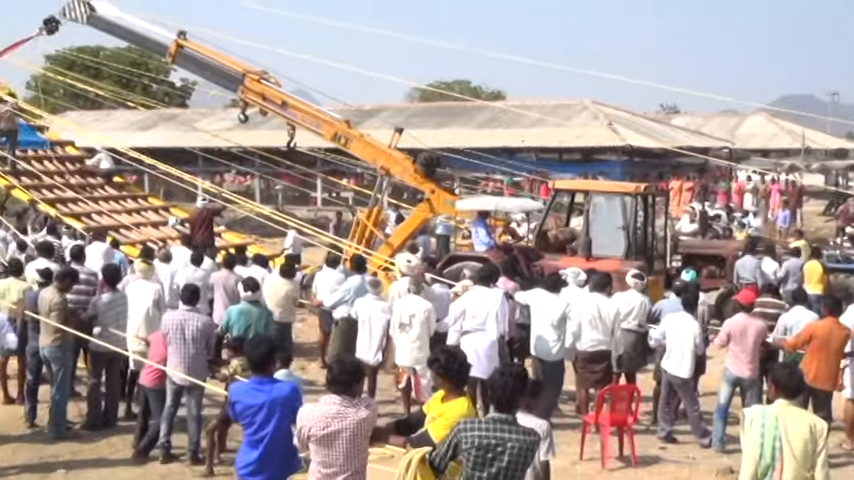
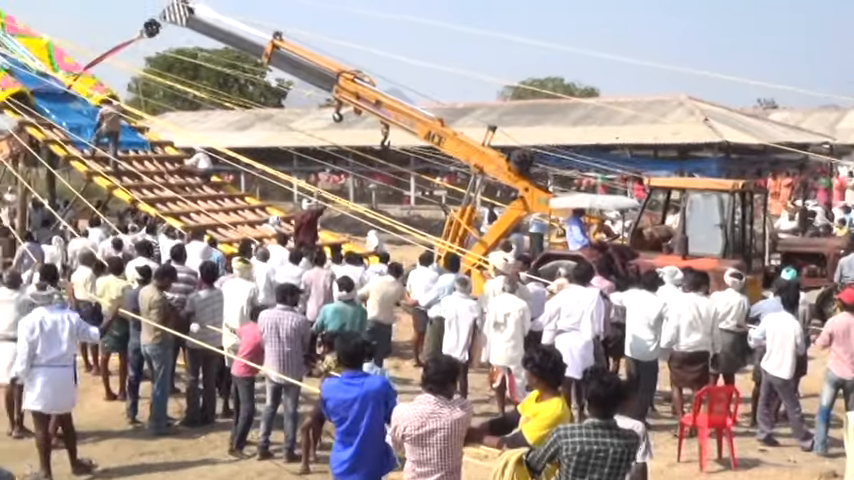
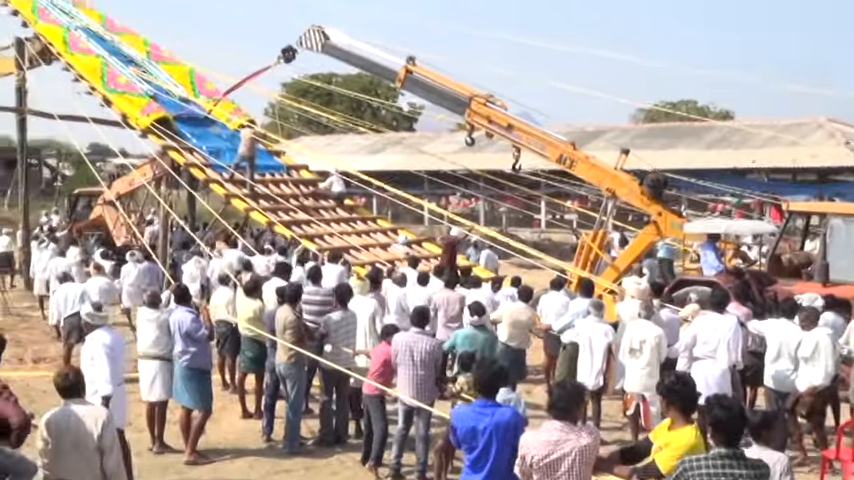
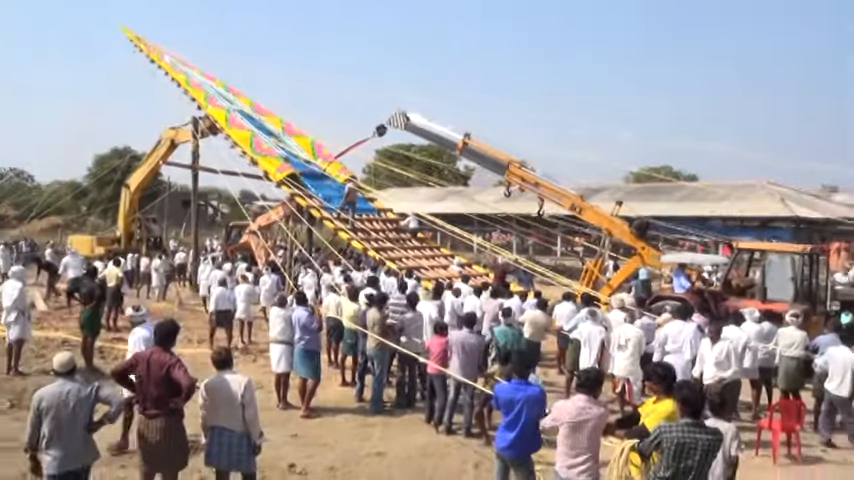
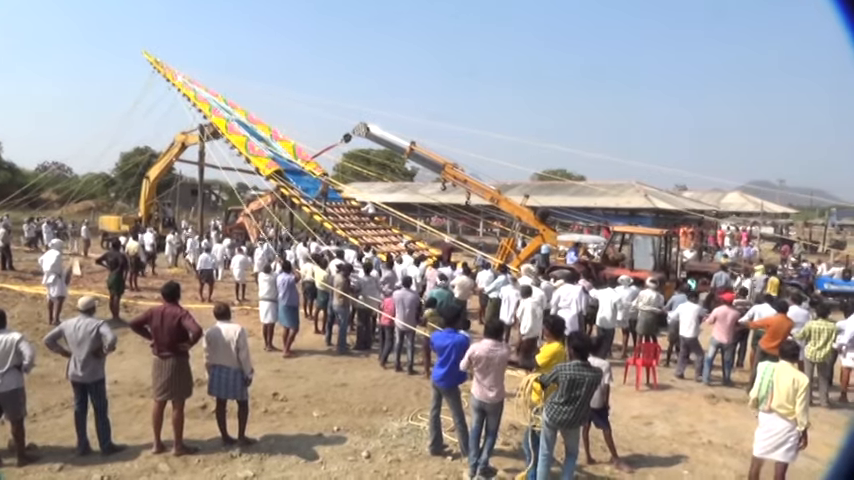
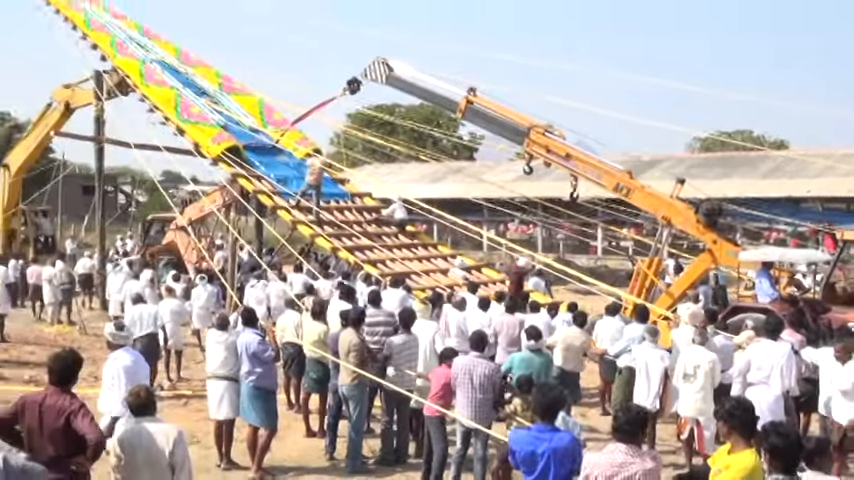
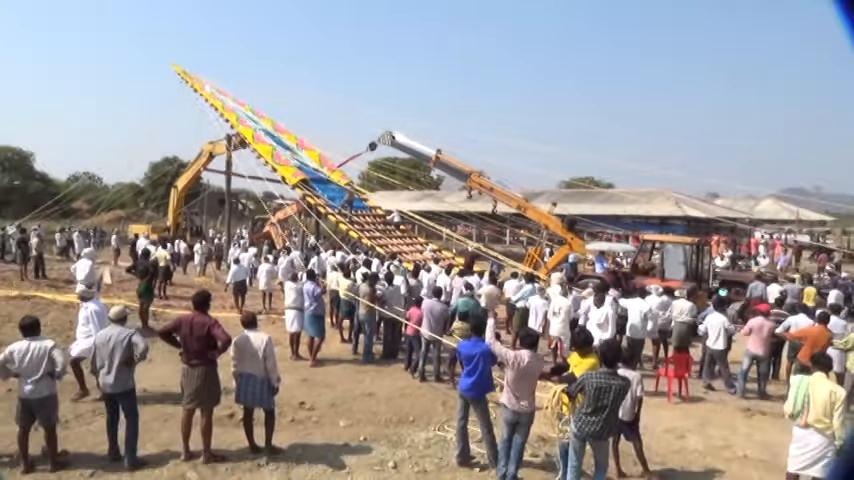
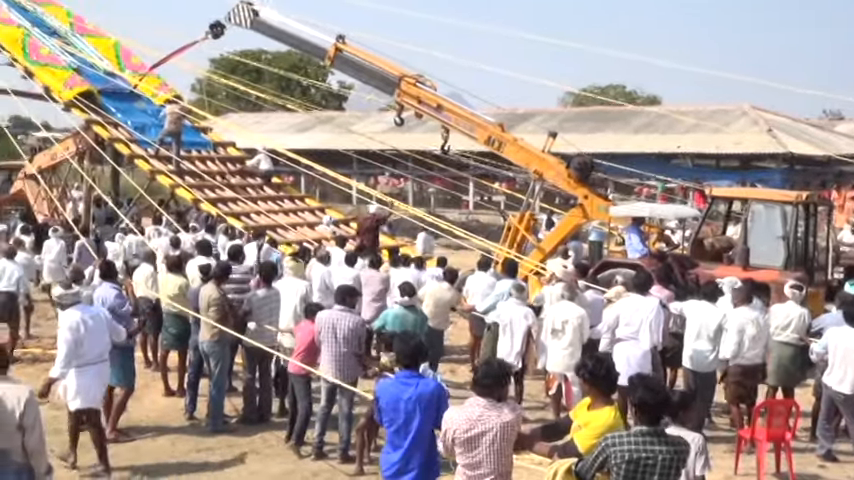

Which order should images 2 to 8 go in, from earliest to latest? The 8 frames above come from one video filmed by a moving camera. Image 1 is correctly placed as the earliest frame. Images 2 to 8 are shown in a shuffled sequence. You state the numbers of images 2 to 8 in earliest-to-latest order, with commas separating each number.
2, 8, 3, 6, 4, 7, 5
